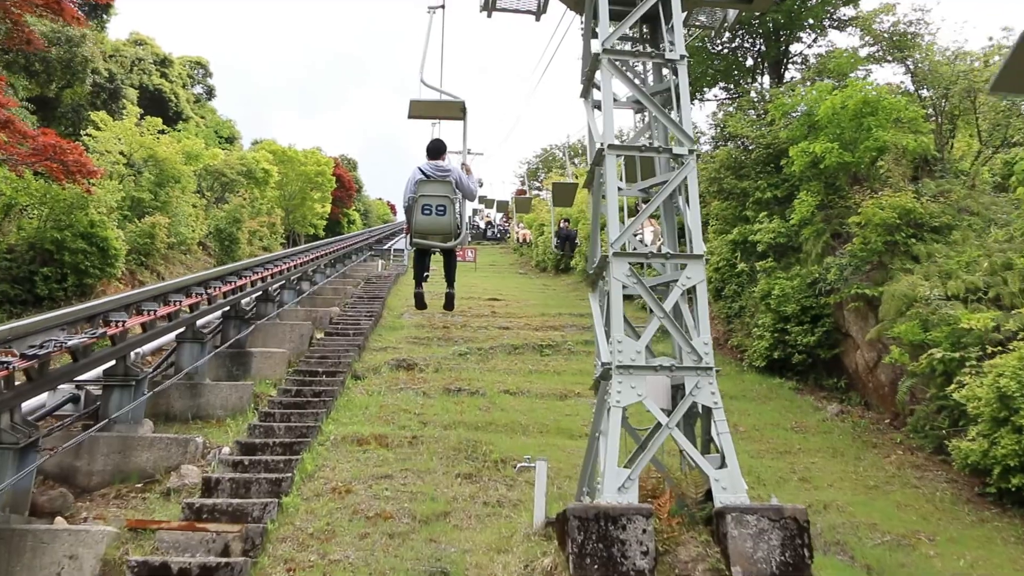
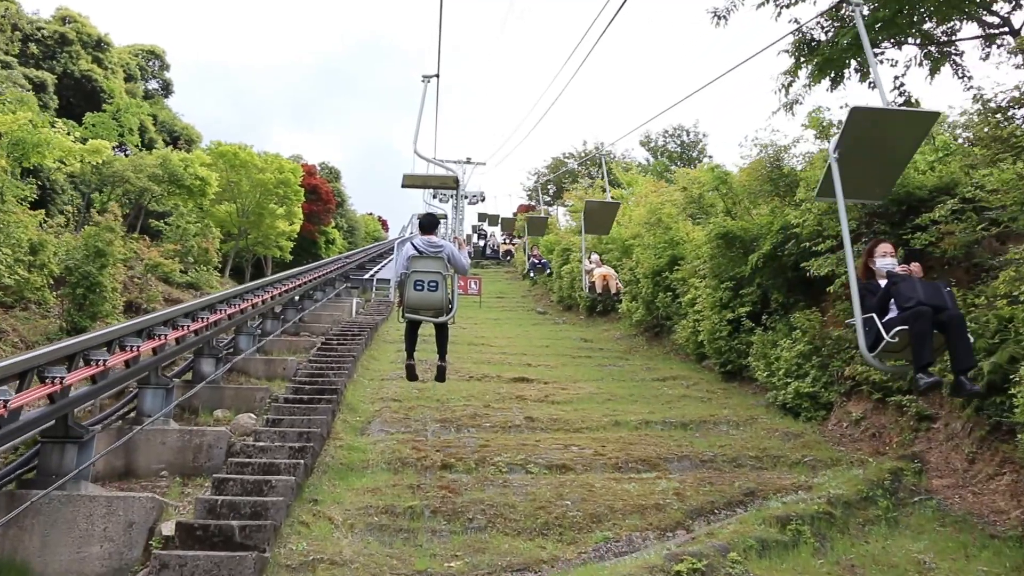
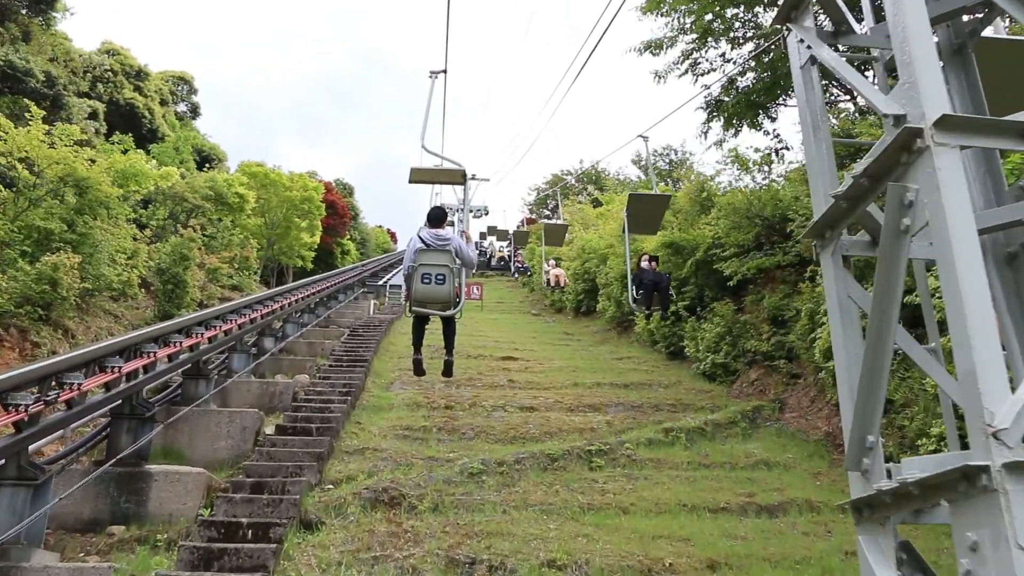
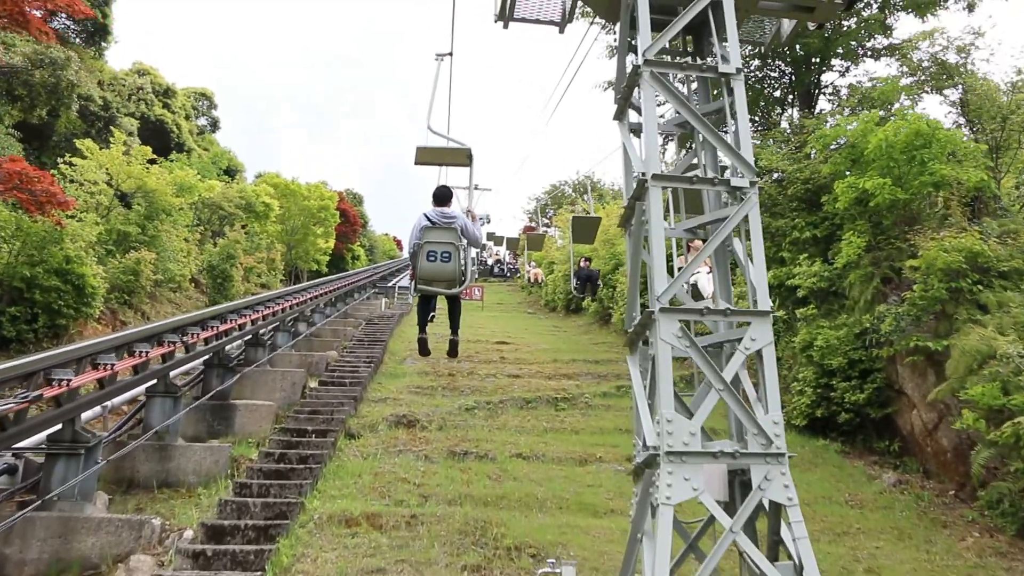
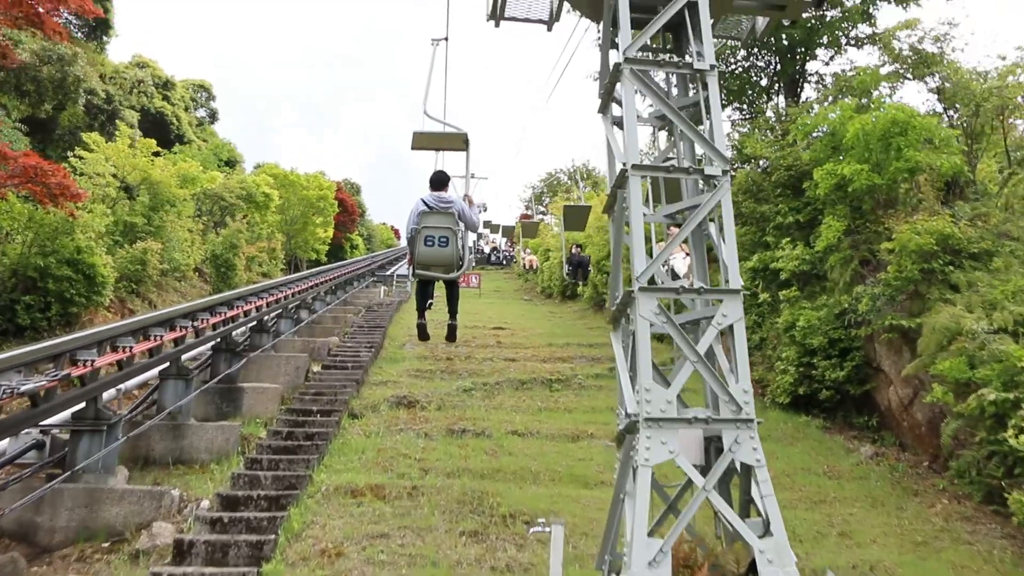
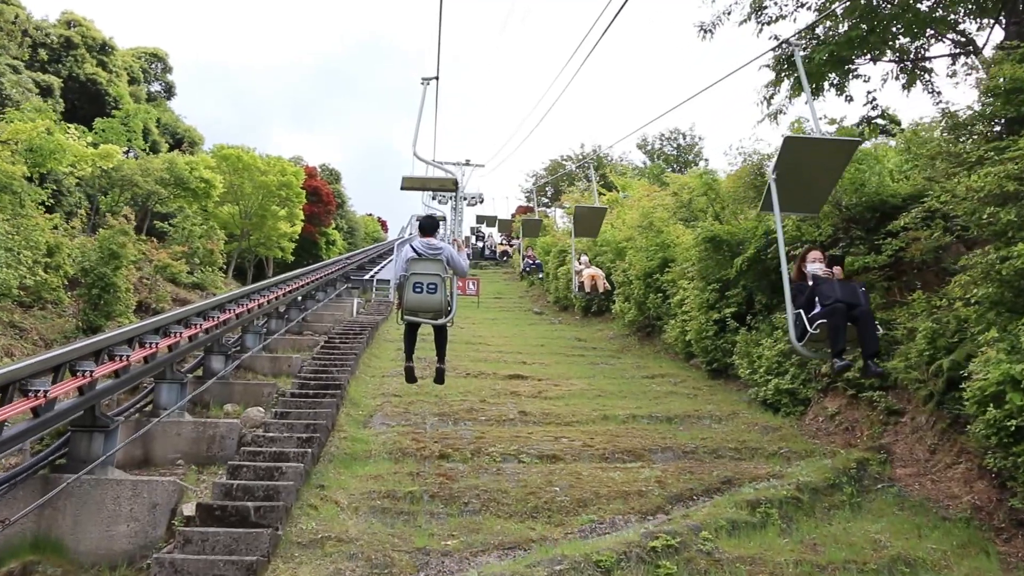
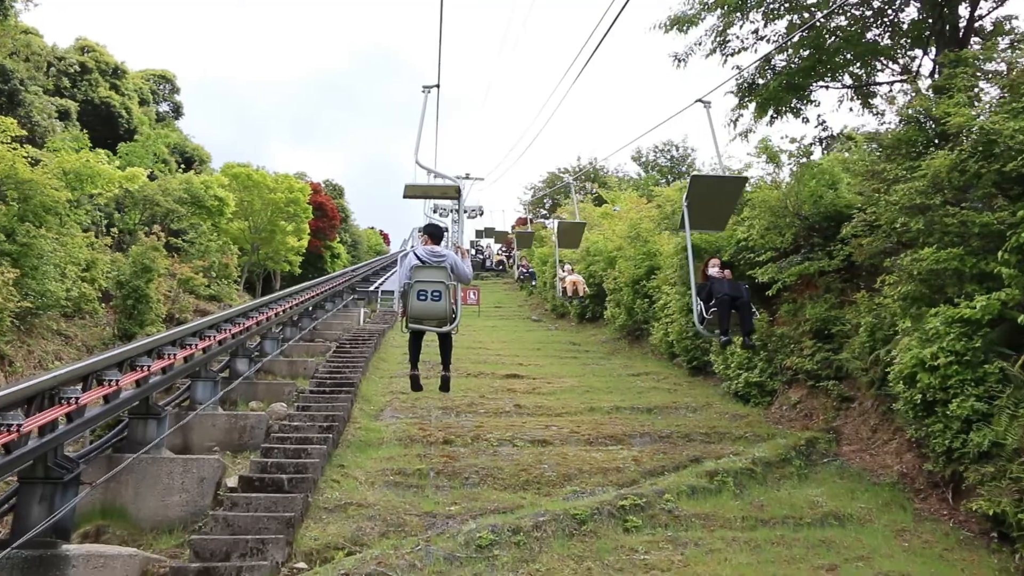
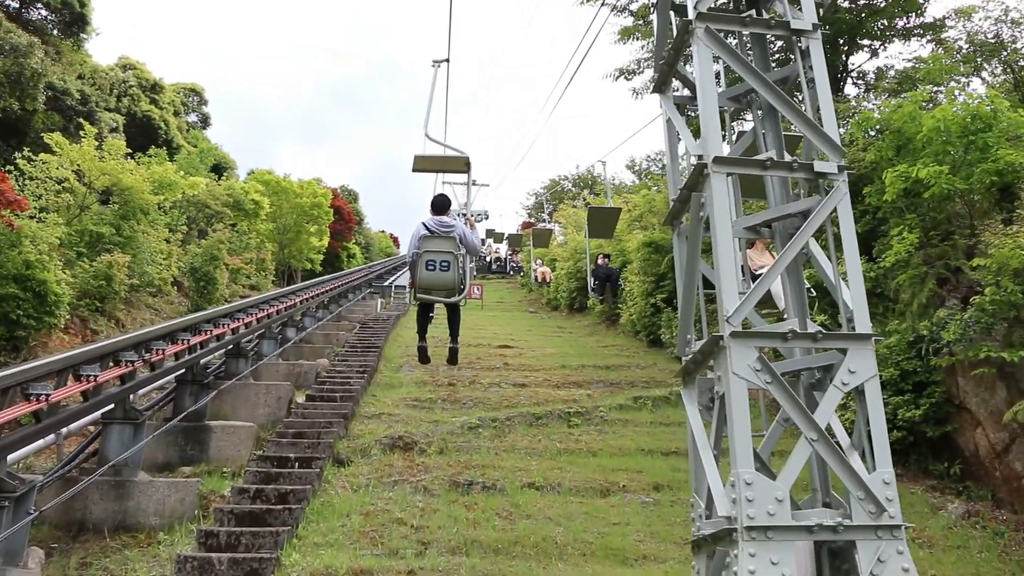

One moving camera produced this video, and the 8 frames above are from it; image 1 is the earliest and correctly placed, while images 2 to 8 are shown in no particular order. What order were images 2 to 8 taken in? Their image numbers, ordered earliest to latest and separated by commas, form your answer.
5, 4, 8, 3, 7, 6, 2
